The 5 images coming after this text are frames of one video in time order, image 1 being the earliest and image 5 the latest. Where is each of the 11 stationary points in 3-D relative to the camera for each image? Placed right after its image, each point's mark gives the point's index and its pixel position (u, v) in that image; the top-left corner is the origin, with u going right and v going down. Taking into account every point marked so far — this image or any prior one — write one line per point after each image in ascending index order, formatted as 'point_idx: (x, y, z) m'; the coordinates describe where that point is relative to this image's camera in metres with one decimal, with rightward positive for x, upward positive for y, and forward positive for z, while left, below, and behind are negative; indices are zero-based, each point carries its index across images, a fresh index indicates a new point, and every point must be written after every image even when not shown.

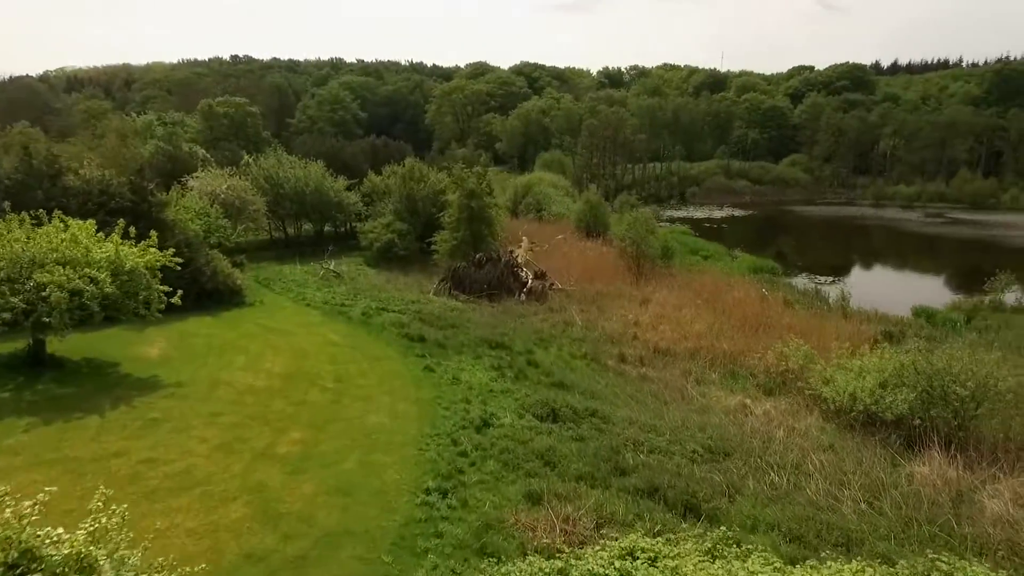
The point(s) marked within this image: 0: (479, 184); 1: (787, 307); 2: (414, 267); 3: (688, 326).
0: (-1.0, +3.1, +18.8) m
1: (+6.9, -0.5, +15.8) m
2: (-3.0, +0.7, +19.4) m
3: (+4.0, -0.9, +14.3) m
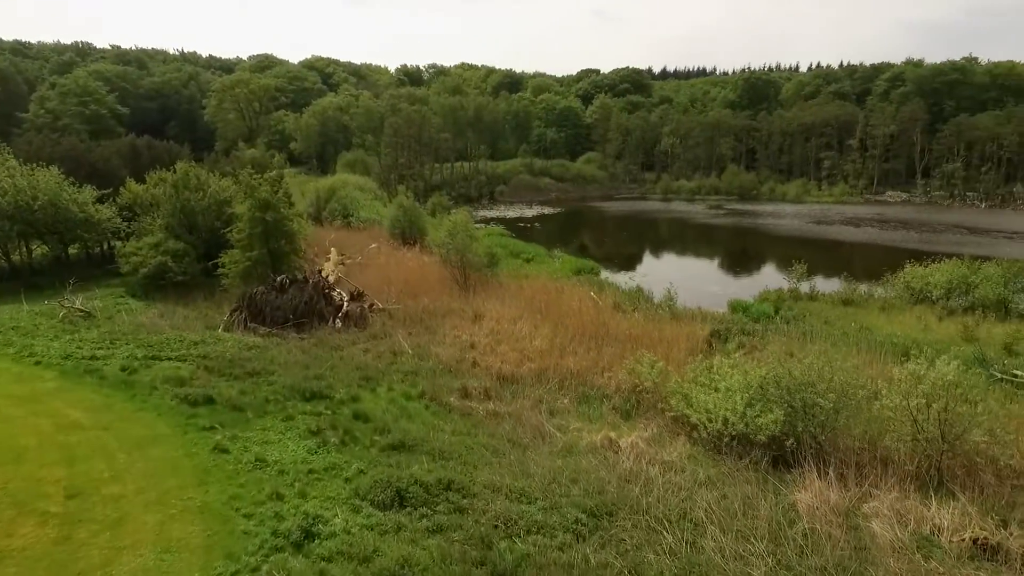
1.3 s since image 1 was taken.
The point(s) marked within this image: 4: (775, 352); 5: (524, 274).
0: (-6.0, +2.4, +15.8) m
1: (+2.6, -0.6, +15.4) m
2: (-8.0, -0.2, +15.9) m
3: (+0.3, -1.1, +13.1) m
4: (+4.8, -1.3, +11.4) m
5: (+0.4, +0.4, +19.6) m
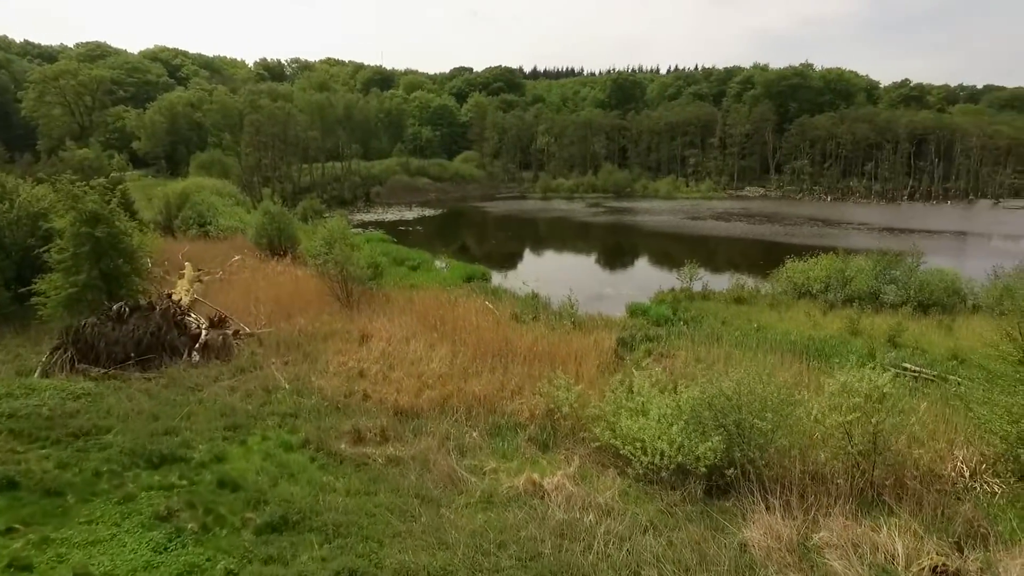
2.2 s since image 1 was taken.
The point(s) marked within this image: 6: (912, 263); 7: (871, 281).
0: (-8.5, +1.8, +13.2) m
1: (+0.1, -0.8, +14.3) m
2: (-10.4, -0.9, +12.9) m
3: (-1.6, -1.4, +11.6) m
4: (+3.1, -1.4, +10.9) m
5: (-2.9, +0.1, +18.1) m
6: (+10.8, +0.7, +16.8) m
7: (+9.3, +0.2, +16.3) m
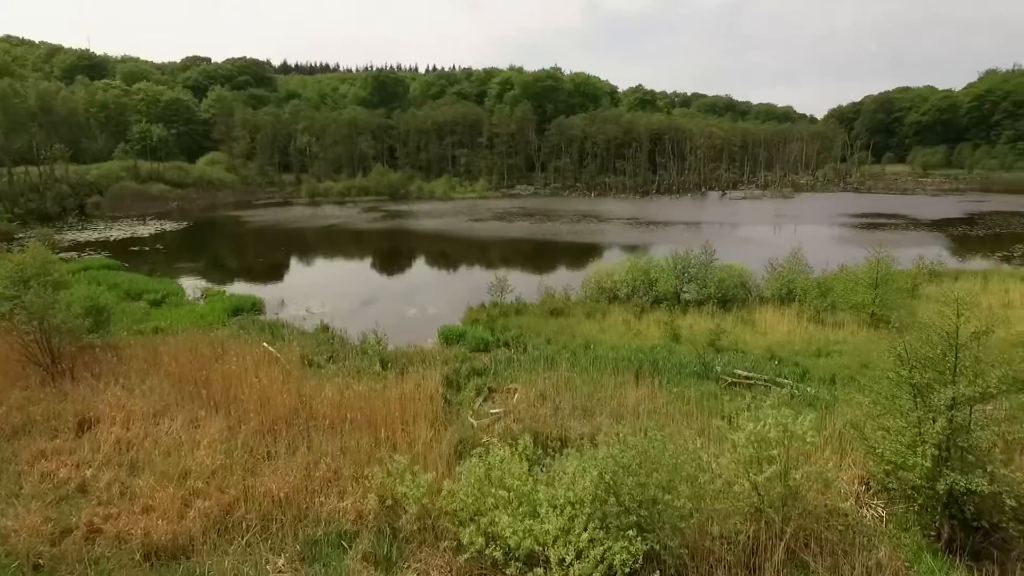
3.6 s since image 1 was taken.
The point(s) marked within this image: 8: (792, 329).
0: (-11.5, +0.4, +7.1) m
1: (-3.6, -1.5, +11.3) m
2: (-12.9, -2.4, +6.2) m
3: (-4.2, -2.2, +8.2) m
4: (+0.4, -1.8, +9.1) m
5: (-7.8, -0.9, +13.7) m
6: (+5.3, +0.9, +17.4) m
7: (+4.2, +0.2, +16.3) m
8: (+6.3, -0.9, +14.0) m
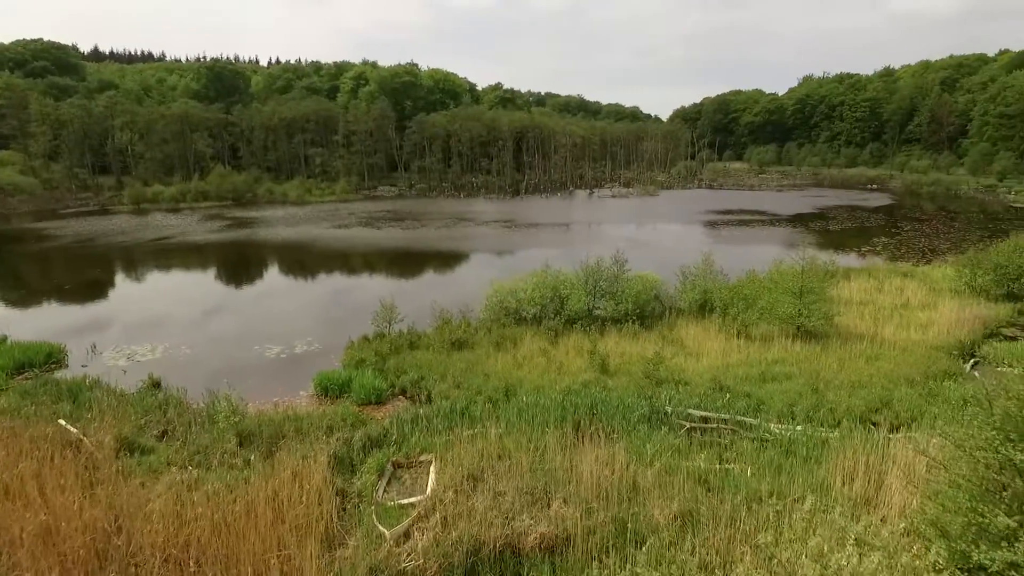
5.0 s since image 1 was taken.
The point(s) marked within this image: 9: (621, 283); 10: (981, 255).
0: (-11.6, -0.7, +2.0) m
1: (-4.7, -2.2, +7.9) m
2: (-12.6, -3.6, +0.9) m
3: (-4.6, -3.0, +4.7) m
4: (-0.3, -2.3, +6.6) m
5: (-9.4, -1.9, +9.3) m
6: (+2.6, +0.5, +15.7) m
7: (+1.7, -0.2, +14.4) m
8: (+4.3, -1.2, +12.6) m
9: (+2.6, +0.1, +15.0) m
10: (+13.7, +0.9, +18.3) m
